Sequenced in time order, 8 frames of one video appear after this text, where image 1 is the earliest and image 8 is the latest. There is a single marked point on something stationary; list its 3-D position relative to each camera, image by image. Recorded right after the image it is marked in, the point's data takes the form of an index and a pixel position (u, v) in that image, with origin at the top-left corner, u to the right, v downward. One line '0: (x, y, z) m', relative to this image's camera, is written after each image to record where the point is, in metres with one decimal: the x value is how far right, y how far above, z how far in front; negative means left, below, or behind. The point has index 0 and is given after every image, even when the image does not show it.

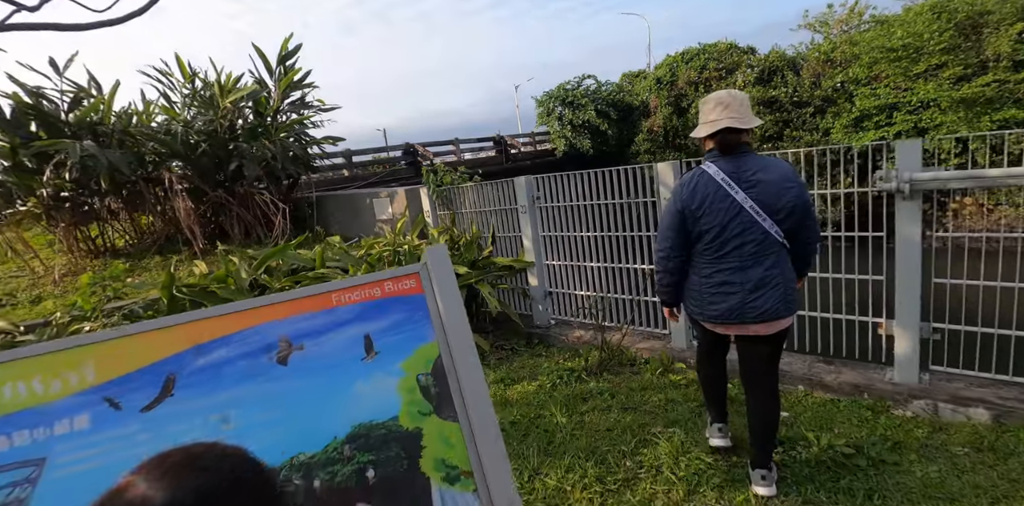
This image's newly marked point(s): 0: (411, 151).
0: (-3.0, +3.1, +16.4) m
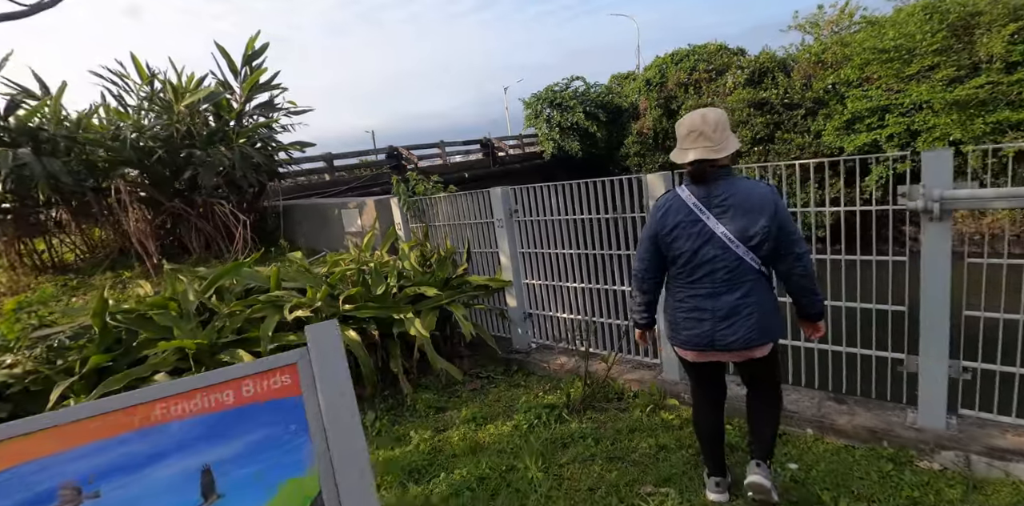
0: (-3.4, +2.9, +16.0) m
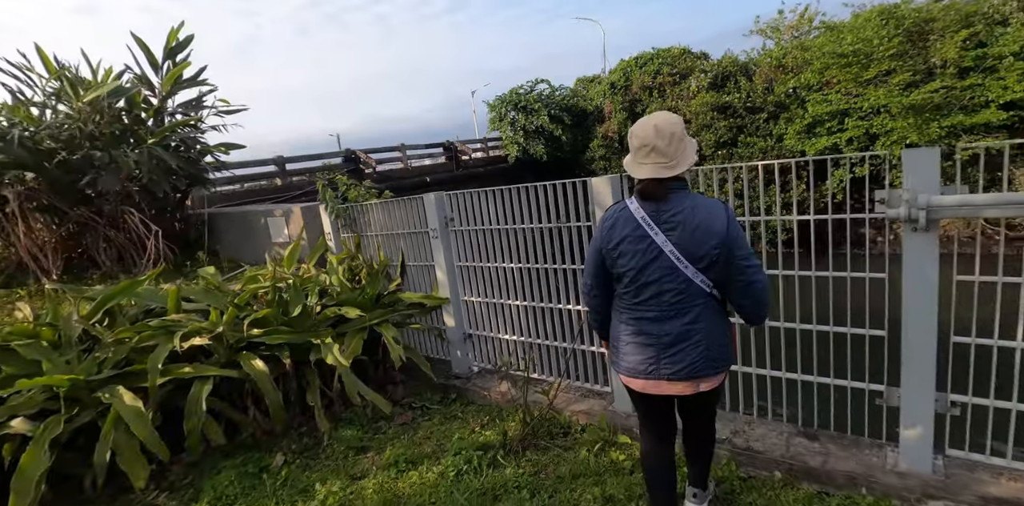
0: (-4.5, +2.7, +15.3) m
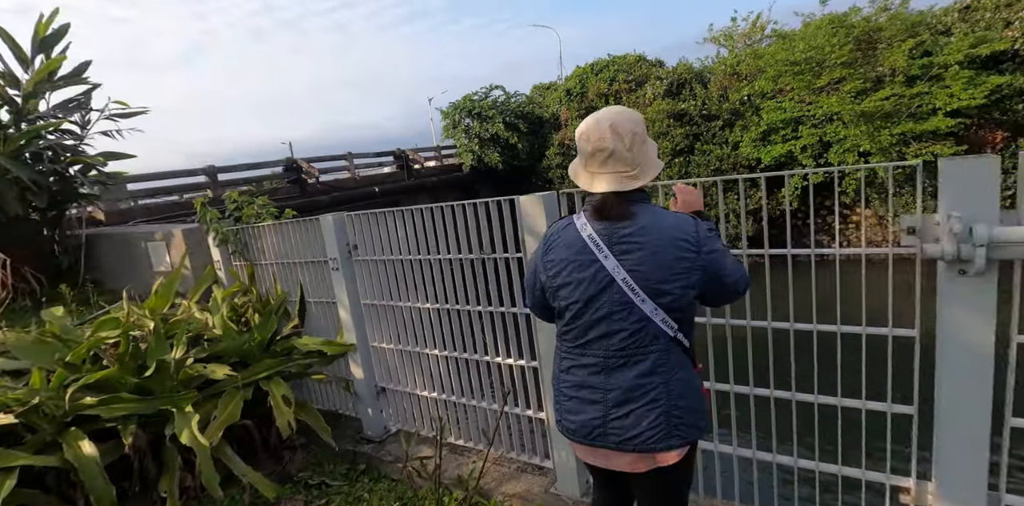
0: (-5.8, +2.3, +14.3) m
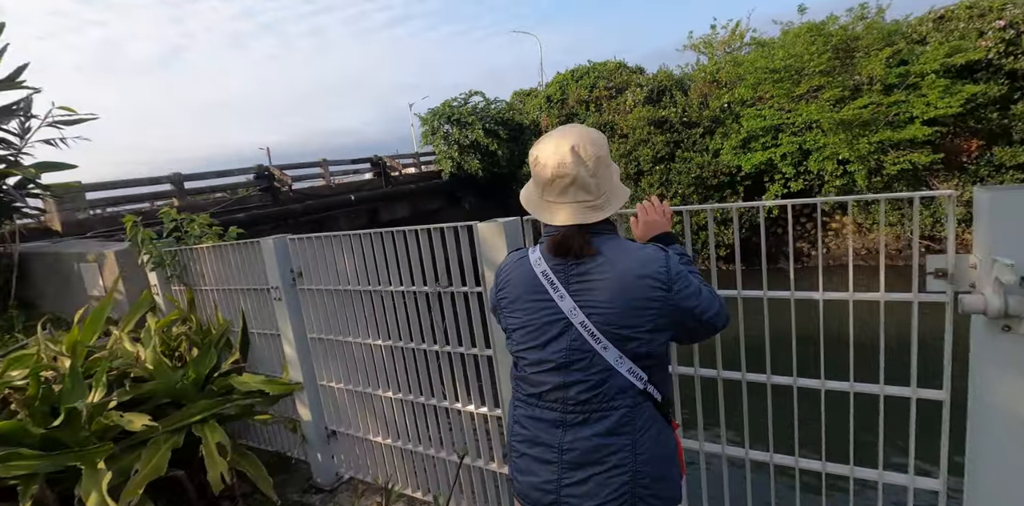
0: (-6.3, +2.0, +13.8) m
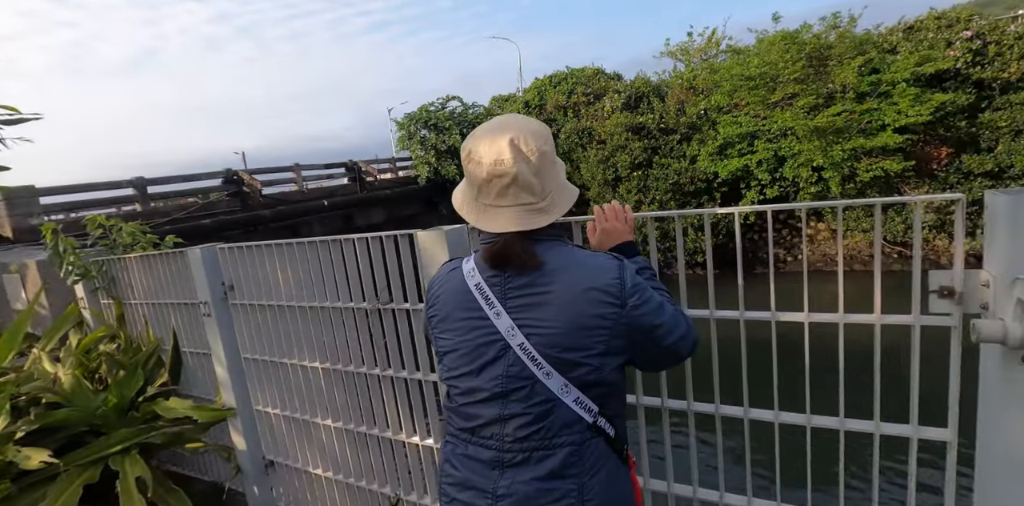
0: (-6.9, +1.8, +13.4) m
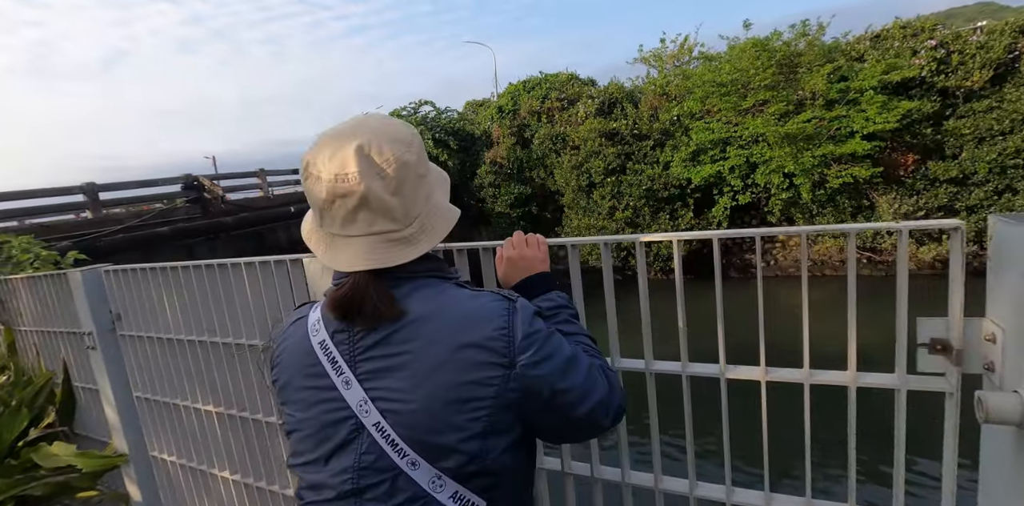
0: (-7.6, +1.6, +12.9) m
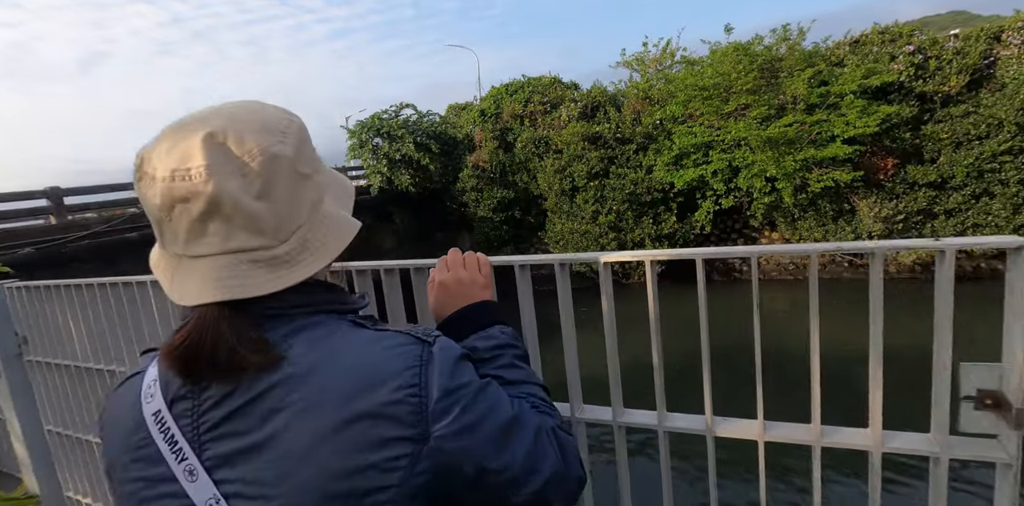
0: (-8.0, +1.5, +12.5) m
